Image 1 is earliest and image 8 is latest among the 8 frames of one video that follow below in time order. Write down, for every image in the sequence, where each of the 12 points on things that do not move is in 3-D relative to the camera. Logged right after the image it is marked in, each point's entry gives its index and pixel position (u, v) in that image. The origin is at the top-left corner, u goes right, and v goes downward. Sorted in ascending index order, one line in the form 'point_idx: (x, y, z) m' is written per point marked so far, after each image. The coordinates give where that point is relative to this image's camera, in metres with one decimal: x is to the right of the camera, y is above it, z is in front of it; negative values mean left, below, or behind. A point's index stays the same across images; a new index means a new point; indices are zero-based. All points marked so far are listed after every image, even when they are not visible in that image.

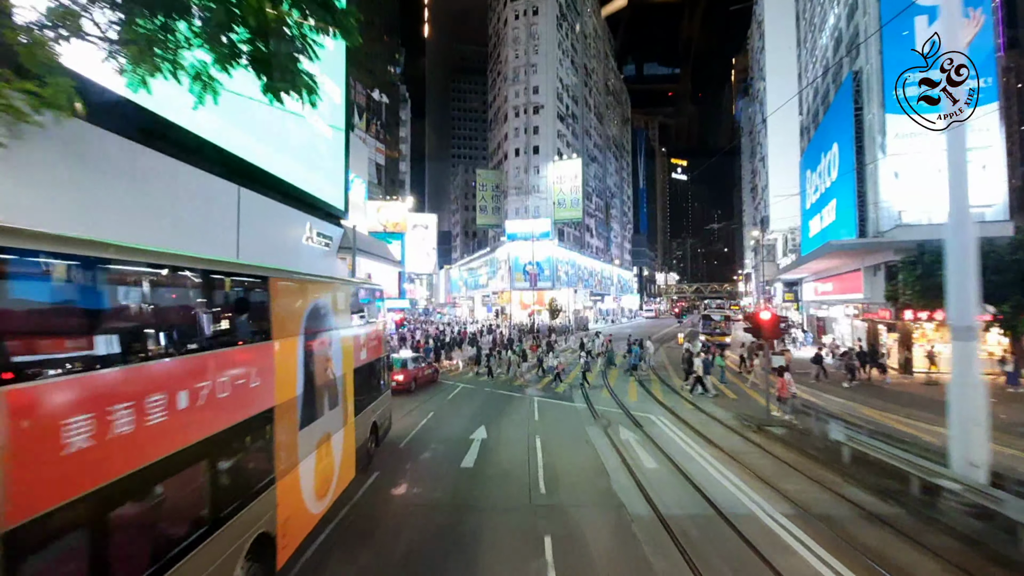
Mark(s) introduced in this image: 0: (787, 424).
0: (+6.2, -3.1, +12.6) m
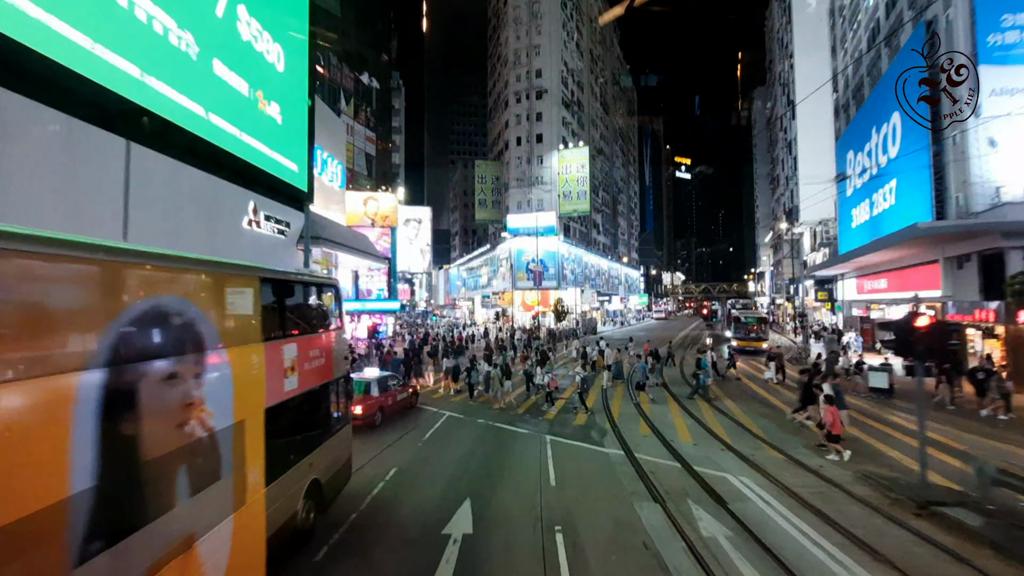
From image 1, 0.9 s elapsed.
0: (+6.3, -2.9, +7.7) m
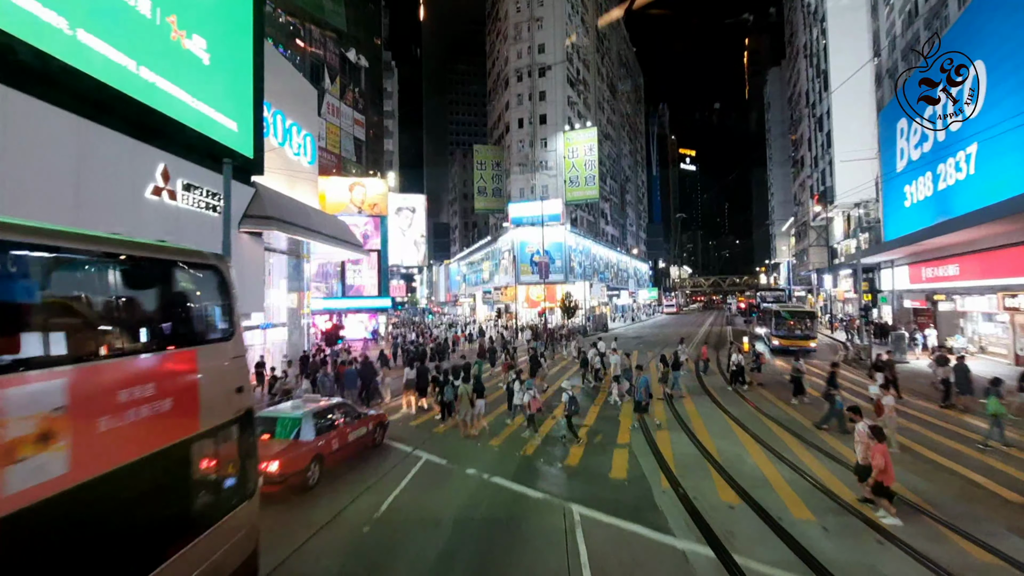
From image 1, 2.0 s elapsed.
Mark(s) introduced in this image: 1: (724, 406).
0: (+6.3, -2.7, +3.1) m
1: (+6.0, -3.3, +15.8) m
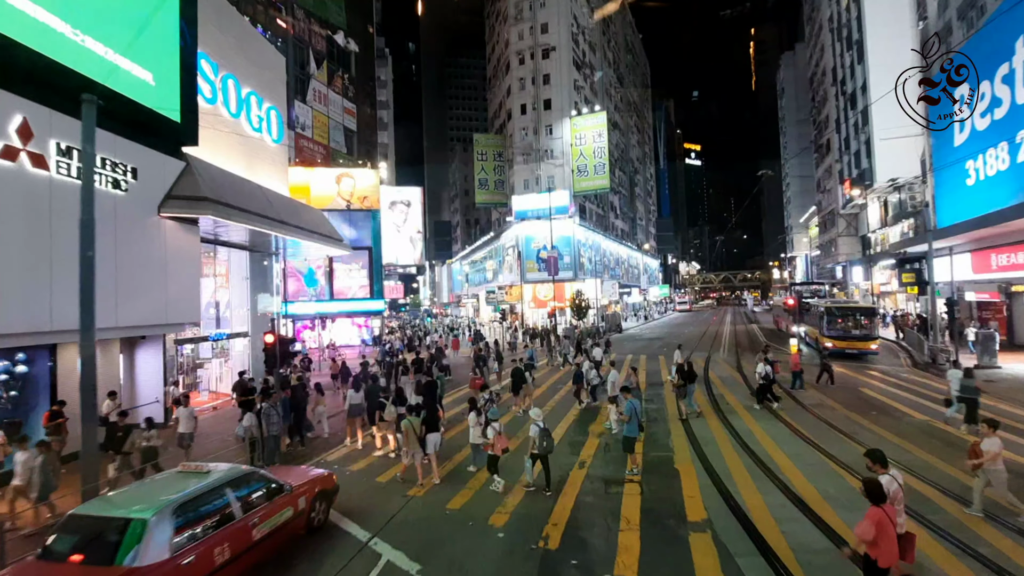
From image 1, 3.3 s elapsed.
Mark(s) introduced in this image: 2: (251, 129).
0: (+6.4, -2.5, -0.9) m
1: (+6.2, -3.1, +11.8) m
2: (-8.8, +5.3, +18.6) m
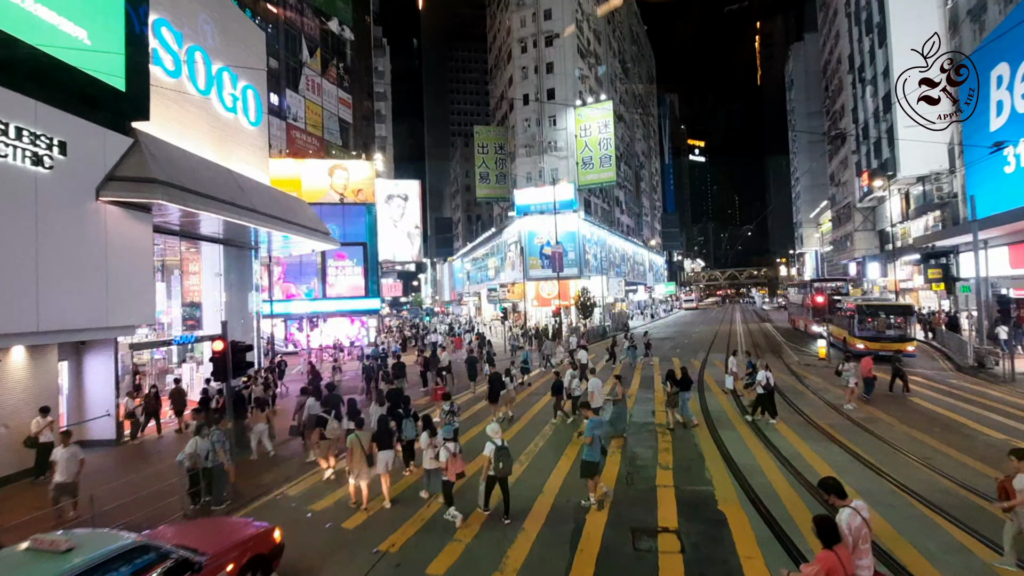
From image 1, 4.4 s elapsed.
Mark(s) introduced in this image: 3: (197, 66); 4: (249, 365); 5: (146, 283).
0: (+6.4, -2.4, -2.8) m
1: (+6.2, -3.0, +9.9) m
2: (-8.7, +5.4, +16.7) m
3: (-8.7, +6.2, +15.4) m
4: (-4.4, -1.3, +9.3) m
5: (-8.0, +0.1, +12.2) m
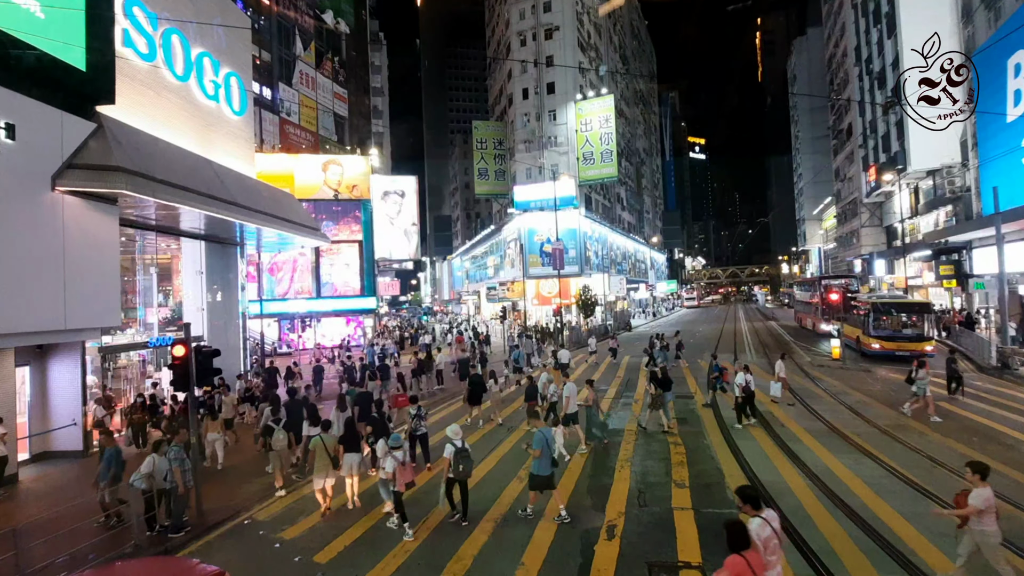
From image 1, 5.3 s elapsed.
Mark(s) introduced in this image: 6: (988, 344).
0: (+6.4, -2.4, -3.8) m
1: (+6.2, -3.0, +8.9) m
2: (-8.8, +5.5, +15.8) m
3: (-8.8, +6.2, +14.4) m
4: (-4.5, -1.3, +8.3) m
5: (-8.1, +0.1, +11.2) m
6: (+16.4, -1.9, +19.1) m
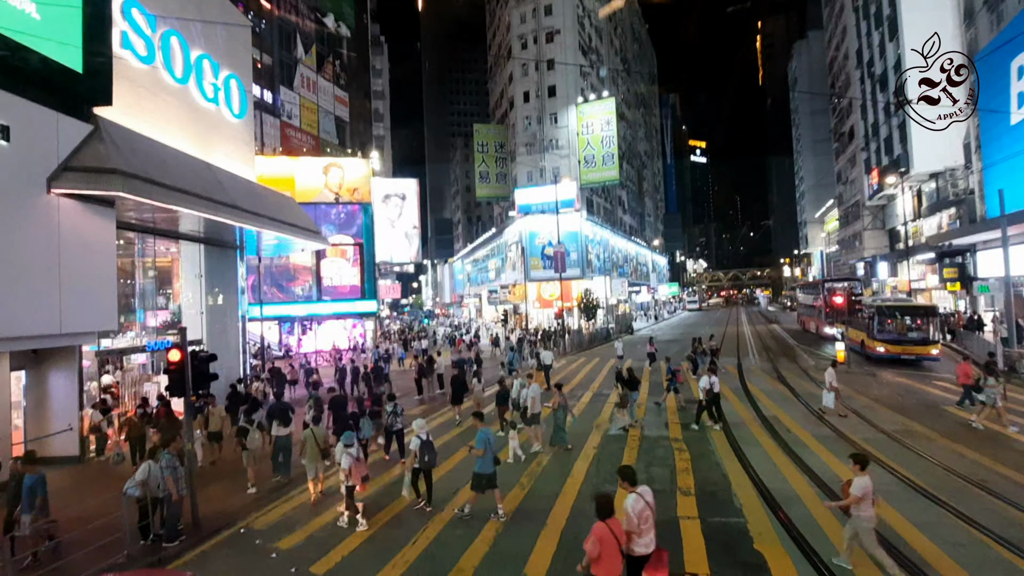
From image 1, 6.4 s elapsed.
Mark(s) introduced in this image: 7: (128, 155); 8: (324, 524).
0: (+6.4, -2.4, -3.9) m
1: (+6.2, -3.0, +8.7) m
2: (-8.7, +5.4, +15.7) m
3: (-8.8, +6.1, +14.3) m
4: (-4.4, -1.3, +8.2) m
5: (-8.1, +0.1, +11.1) m
6: (+16.5, -2.0, +18.9) m
7: (-7.4, +2.6, +10.8) m
8: (-2.6, -3.3, +7.7) m
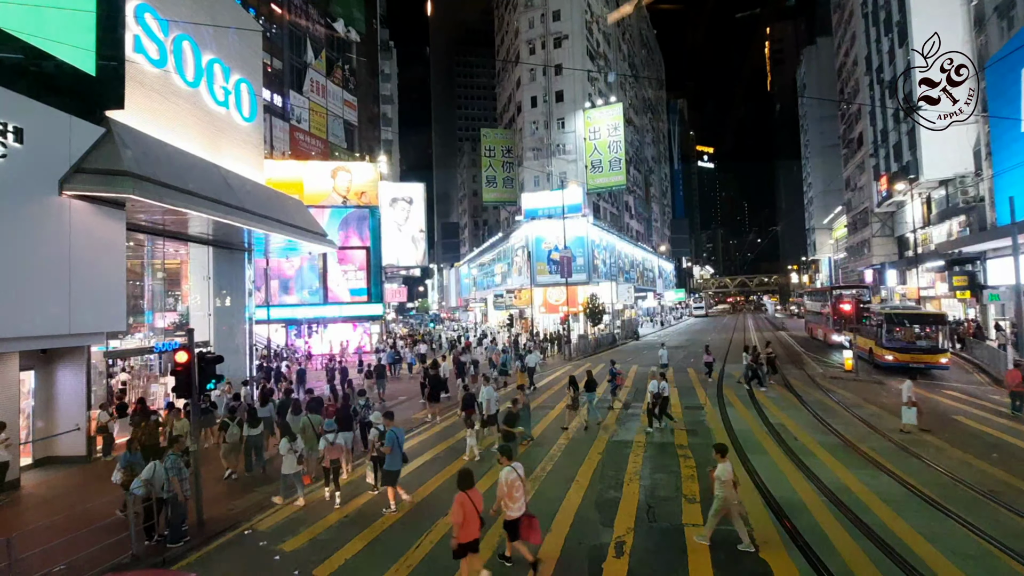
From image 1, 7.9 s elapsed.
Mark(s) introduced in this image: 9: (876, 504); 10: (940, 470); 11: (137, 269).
0: (+6.3, -2.4, -4.0) m
1: (+6.3, -3.2, +8.6) m
2: (-8.5, +5.3, +15.8) m
3: (-8.6, +6.1, +14.5) m
4: (-4.4, -1.4, +8.2) m
5: (-7.9, 0.0, +11.2) m
6: (+16.6, -2.3, +18.7) m
7: (-7.3, +2.6, +10.9) m
8: (-2.6, -3.3, +7.7) m
9: (+5.3, -3.1, +8.1) m
10: (+7.5, -3.2, +9.6) m
11: (-10.2, +0.5, +15.0) m
